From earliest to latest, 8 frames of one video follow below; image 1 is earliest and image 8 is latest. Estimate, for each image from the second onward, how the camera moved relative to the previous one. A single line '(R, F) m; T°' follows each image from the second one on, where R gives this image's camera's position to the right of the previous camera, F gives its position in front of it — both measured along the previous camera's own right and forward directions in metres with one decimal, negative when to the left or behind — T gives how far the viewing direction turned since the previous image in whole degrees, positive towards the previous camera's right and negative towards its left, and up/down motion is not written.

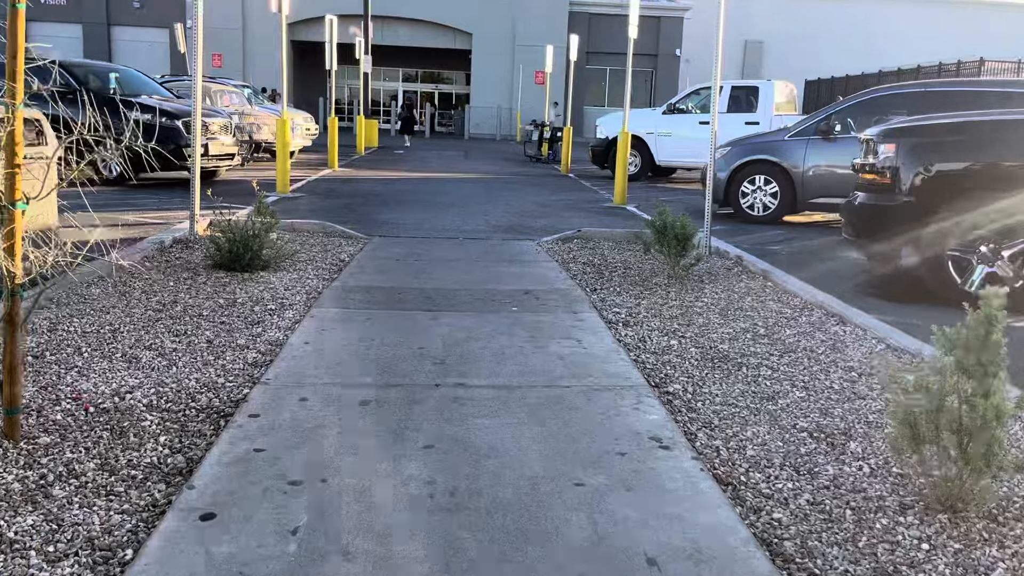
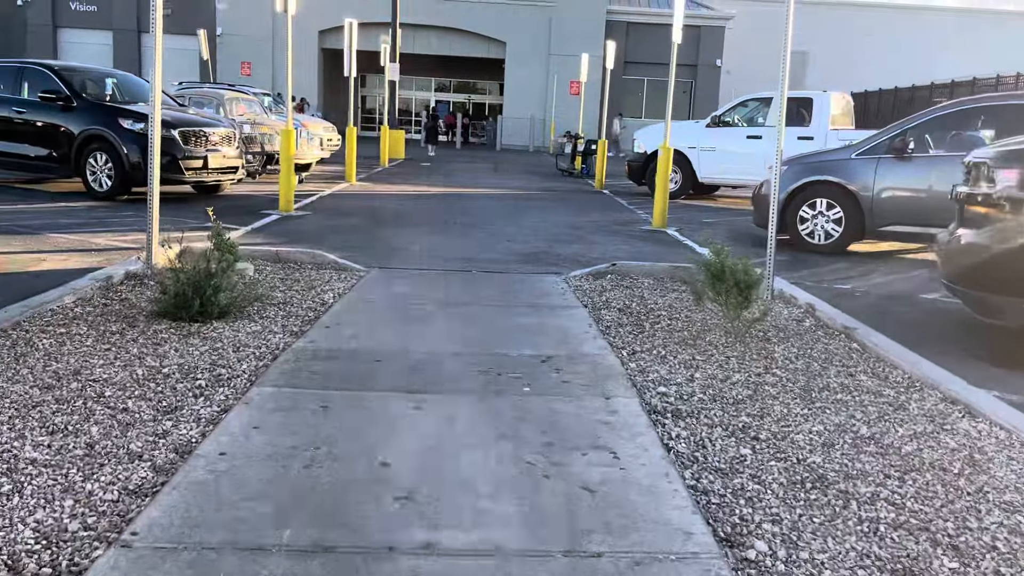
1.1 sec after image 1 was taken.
(+0.1, +1.4) m; -2°
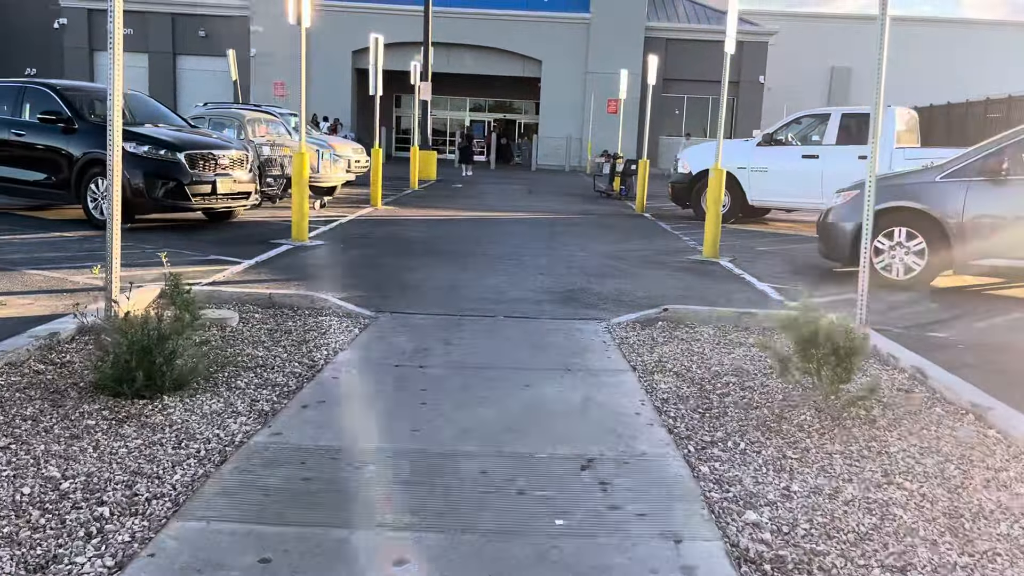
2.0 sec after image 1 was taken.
(0.0, +1.2) m; -2°
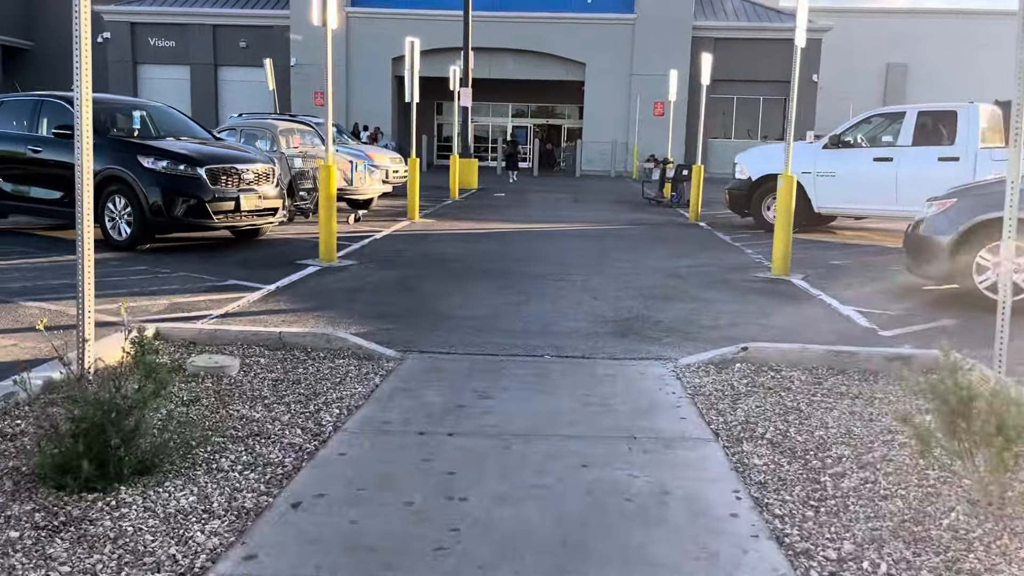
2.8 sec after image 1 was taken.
(0.0, +1.0) m; -3°
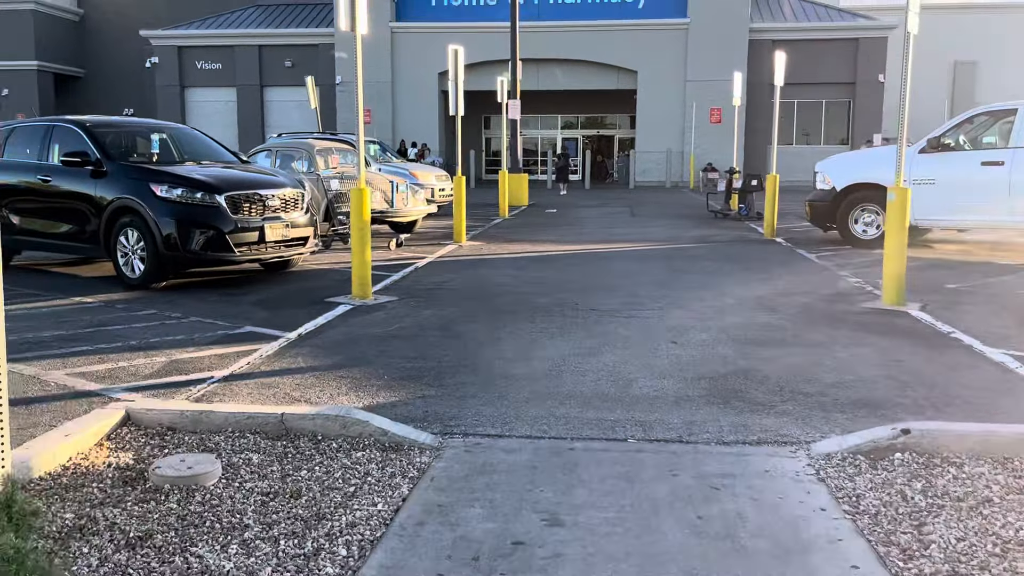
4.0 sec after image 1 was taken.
(-0.1, +1.4) m; -3°
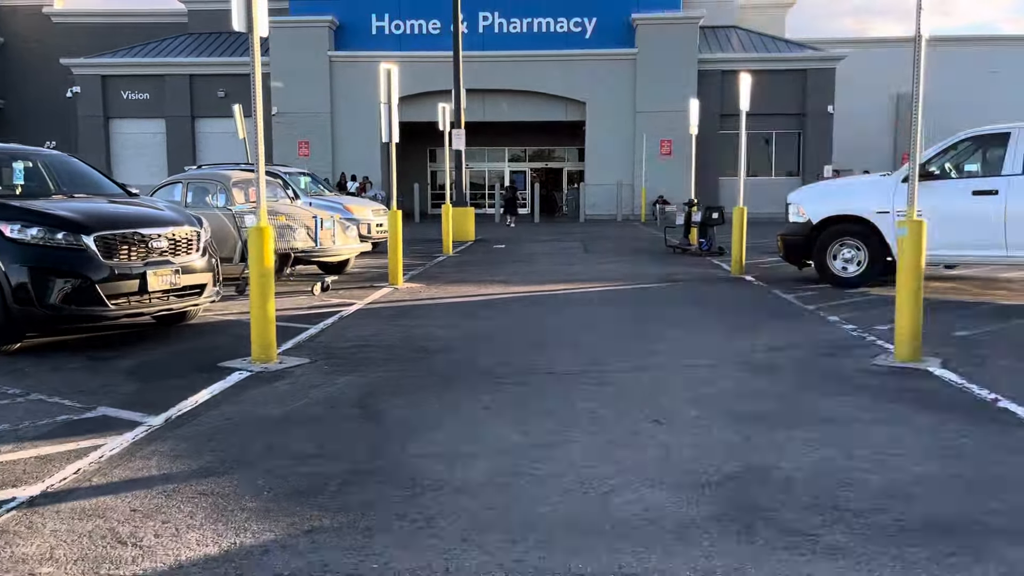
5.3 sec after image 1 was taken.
(+0.1, +1.6) m; +3°
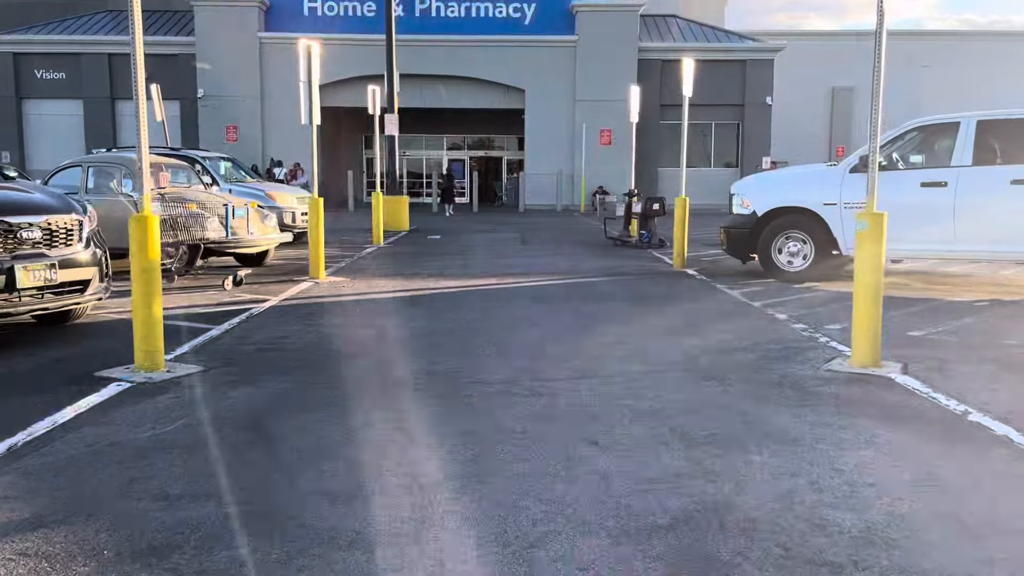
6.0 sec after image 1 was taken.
(+0.1, +0.8) m; +4°
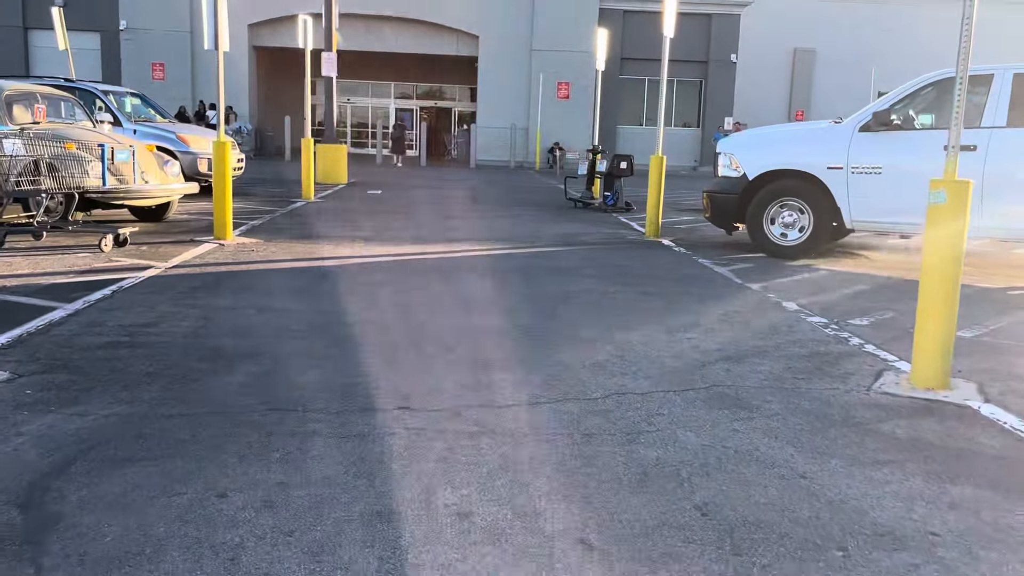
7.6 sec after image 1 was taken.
(0.0, +1.9) m; +4°
